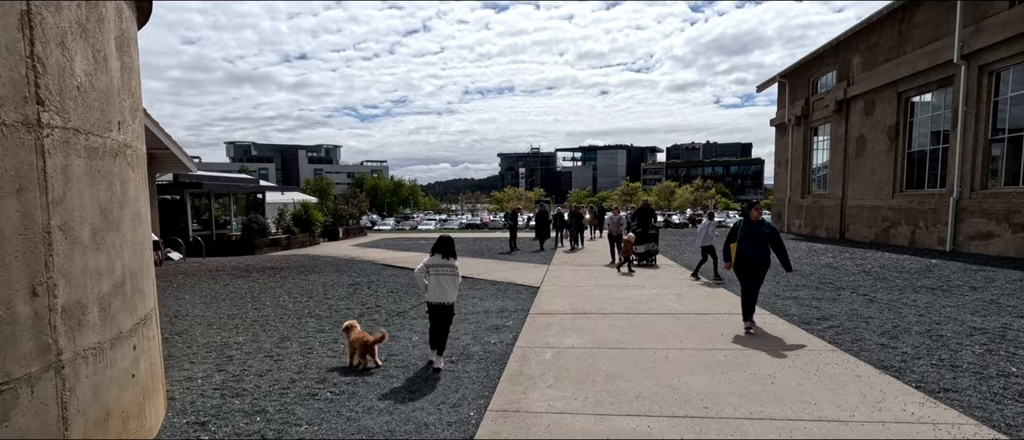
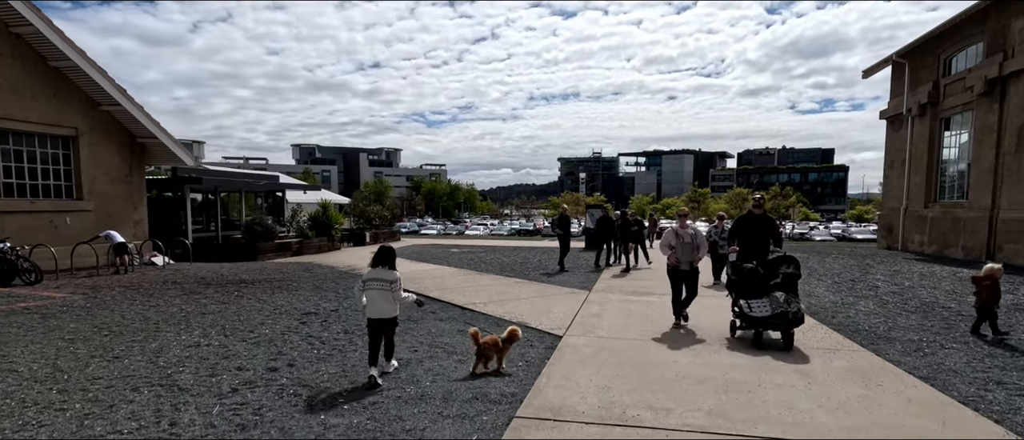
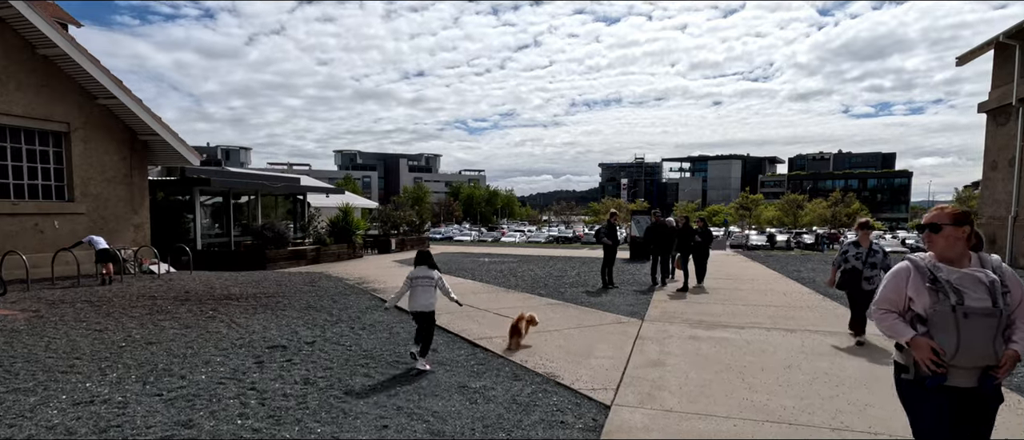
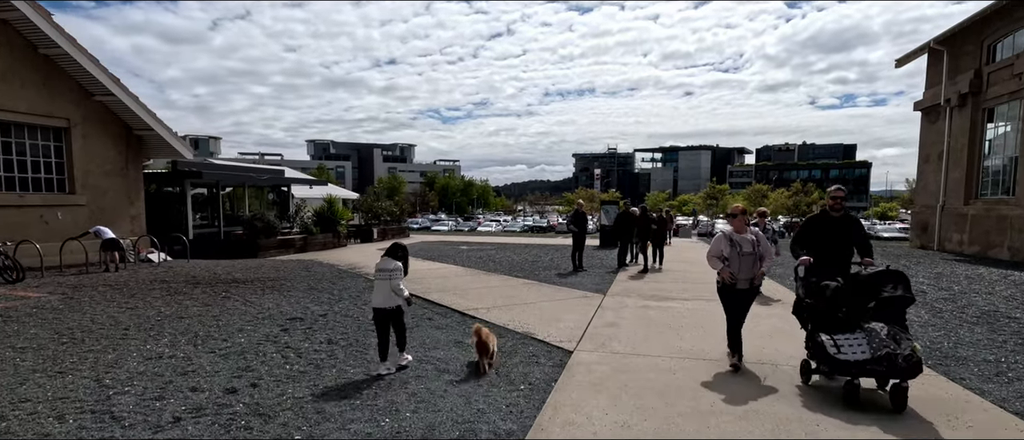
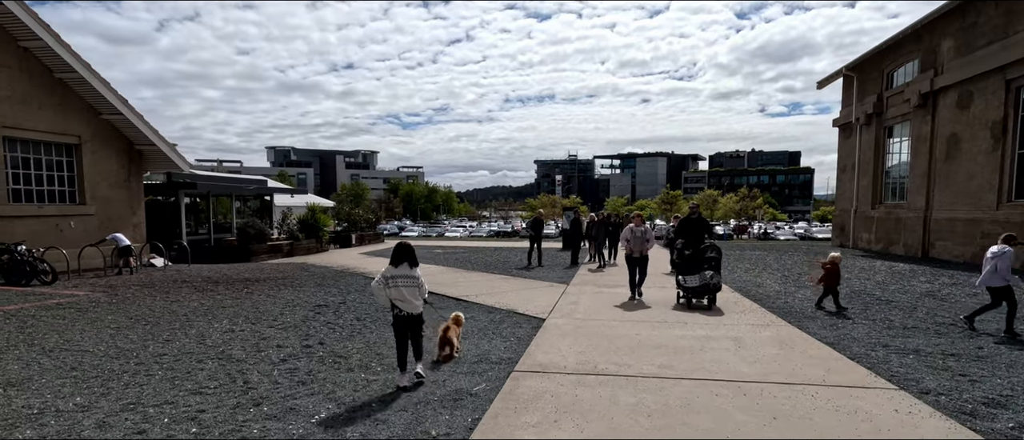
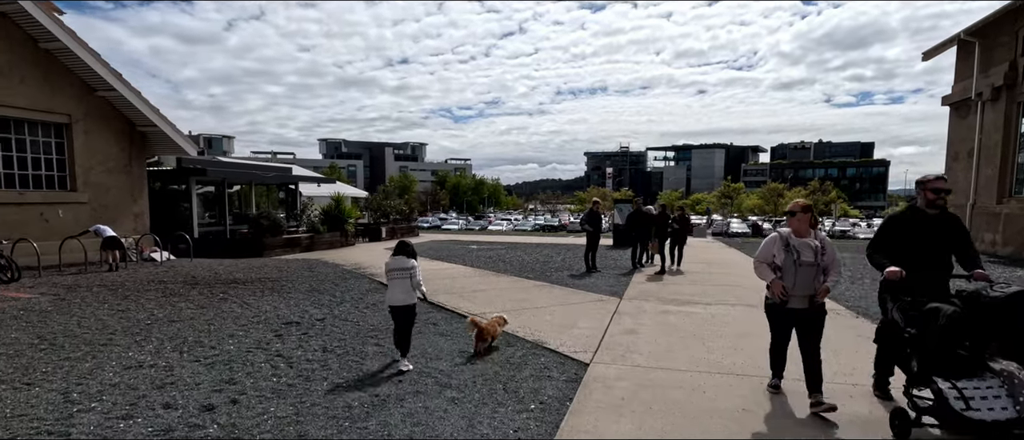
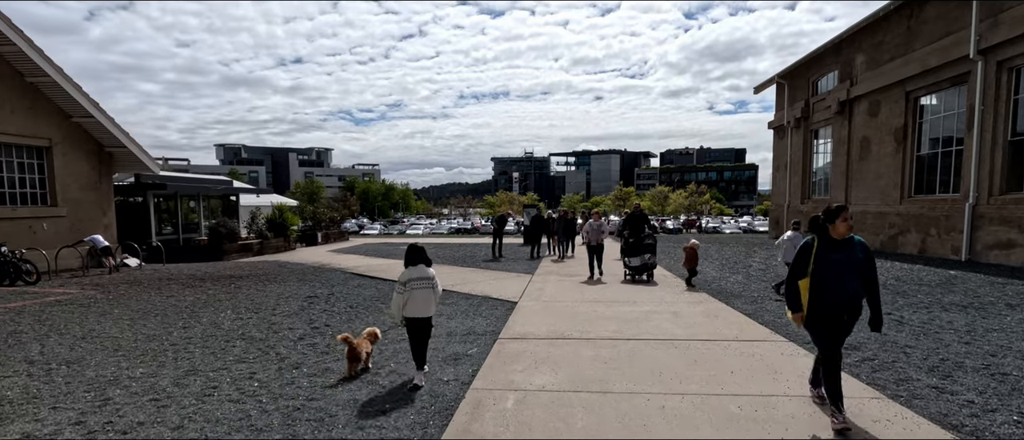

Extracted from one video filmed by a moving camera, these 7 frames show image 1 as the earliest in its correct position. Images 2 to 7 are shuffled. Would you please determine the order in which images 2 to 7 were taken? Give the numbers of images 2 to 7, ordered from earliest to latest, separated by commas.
7, 5, 2, 4, 6, 3
